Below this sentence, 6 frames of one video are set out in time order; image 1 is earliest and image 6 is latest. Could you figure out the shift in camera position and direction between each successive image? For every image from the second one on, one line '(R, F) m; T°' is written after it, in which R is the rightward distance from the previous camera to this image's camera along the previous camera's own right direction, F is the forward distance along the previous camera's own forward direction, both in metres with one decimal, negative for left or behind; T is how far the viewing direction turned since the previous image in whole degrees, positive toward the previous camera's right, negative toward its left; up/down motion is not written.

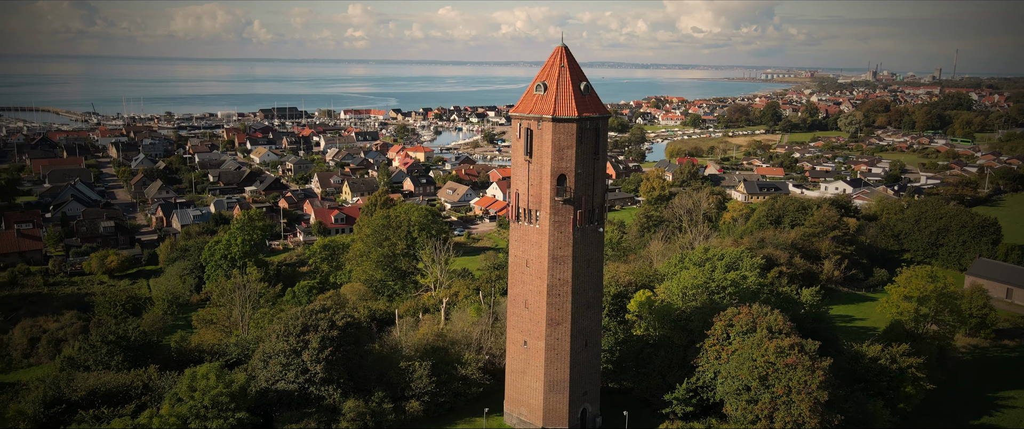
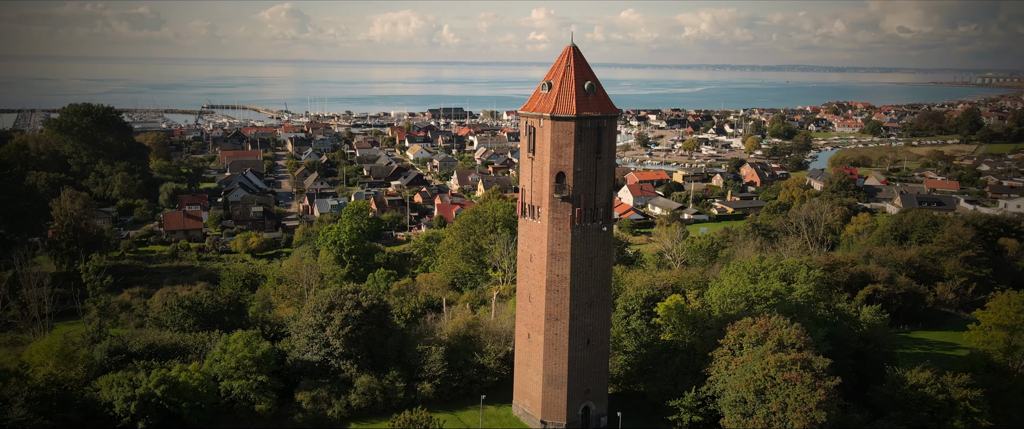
(+4.3, -0.1) m; -13°
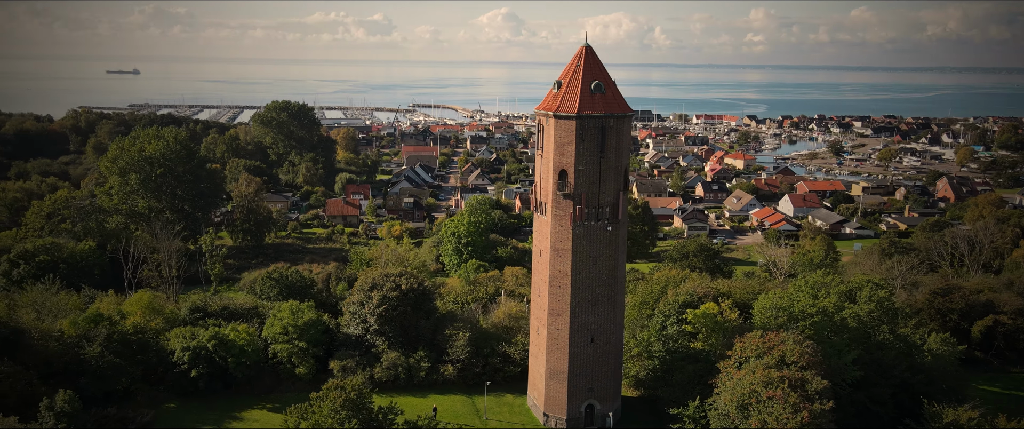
(+5.0, 0.0) m; -15°
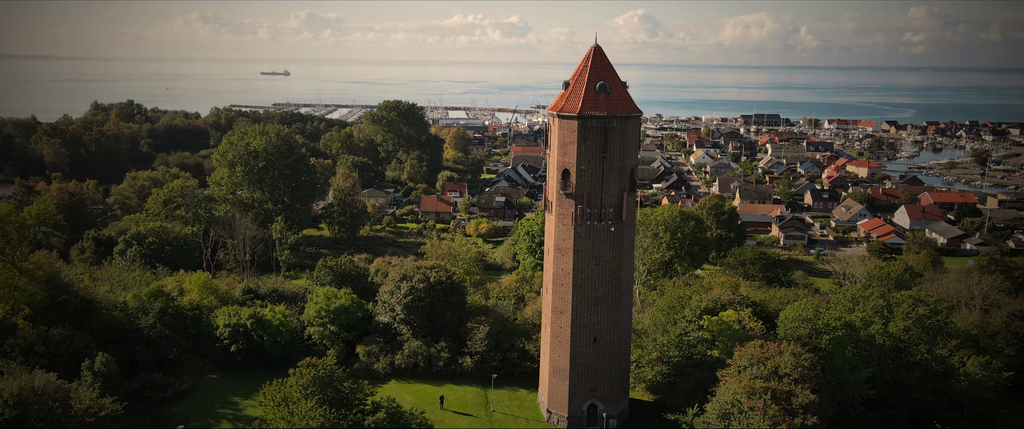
(+3.2, -0.2) m; -10°
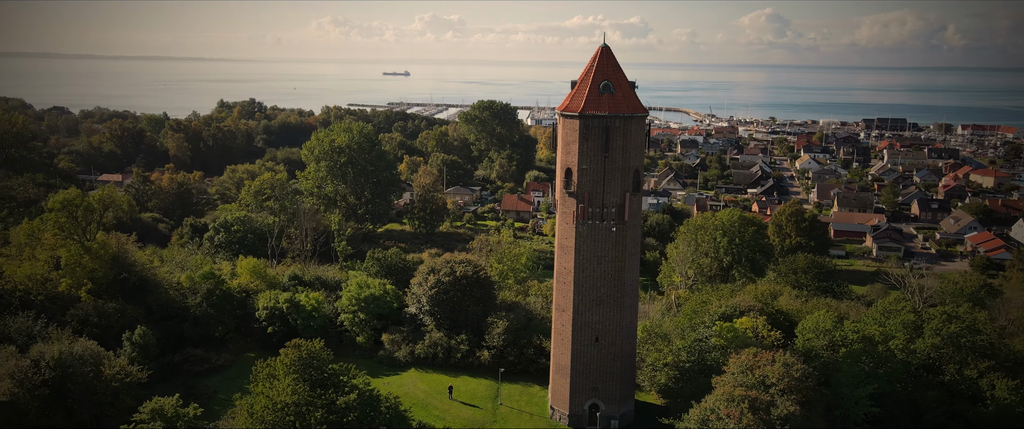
(+2.9, -0.2) m; -9°
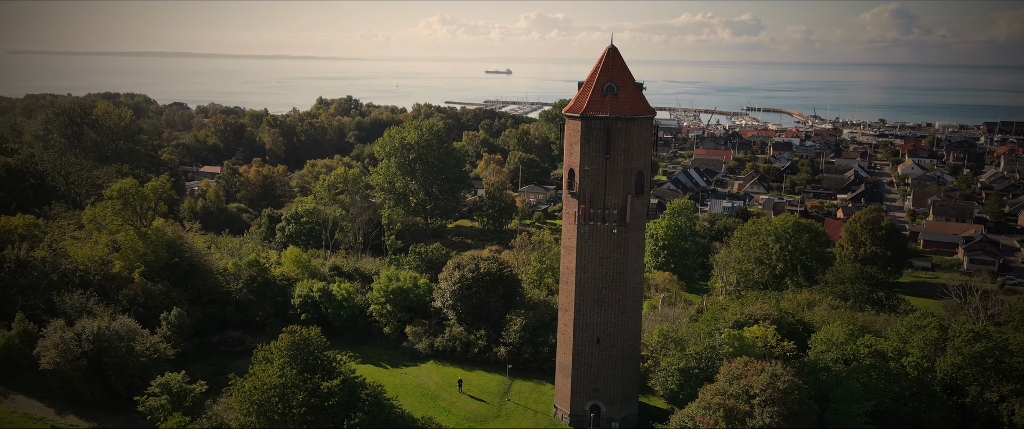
(+2.5, -0.2) m; -8°
